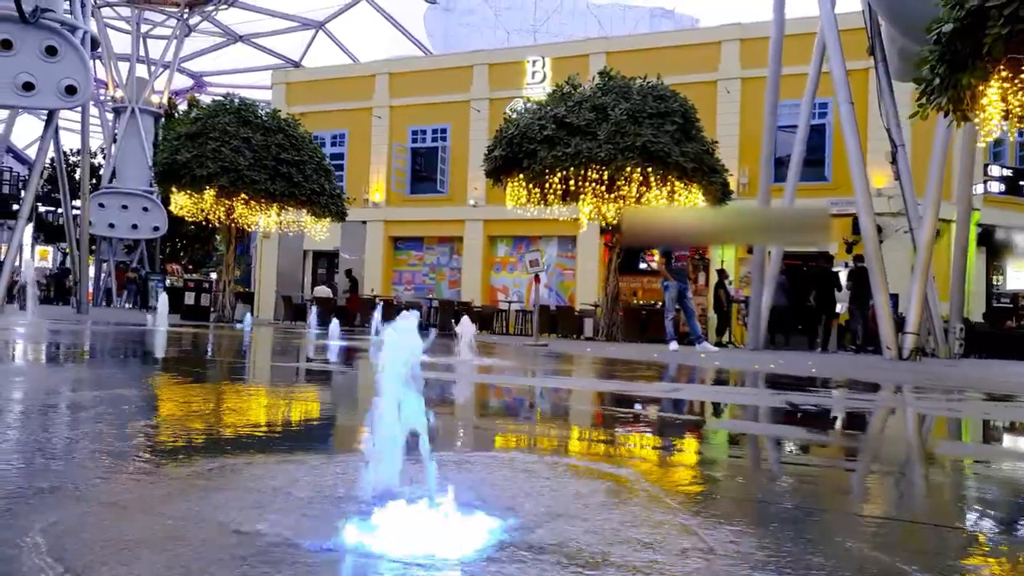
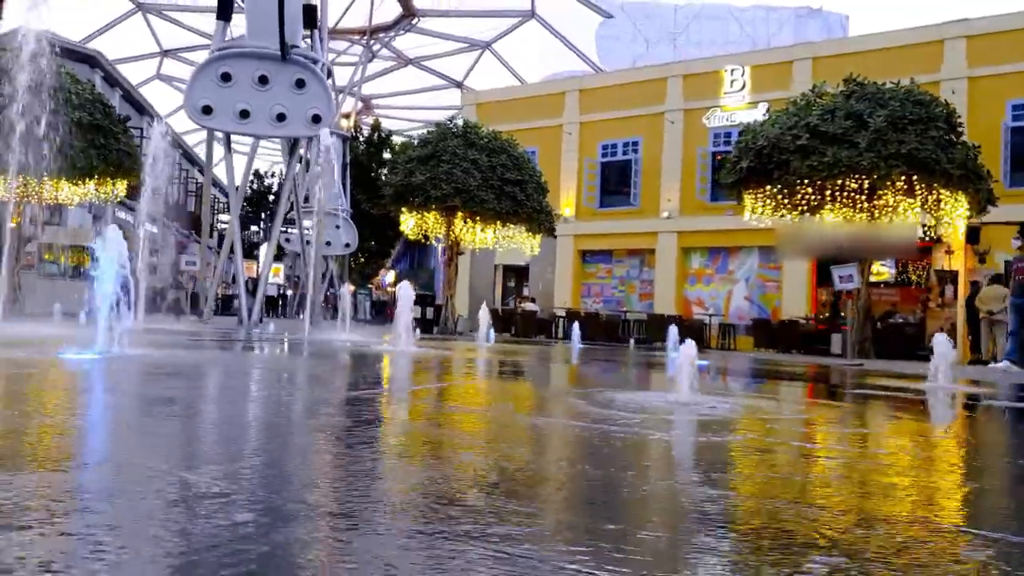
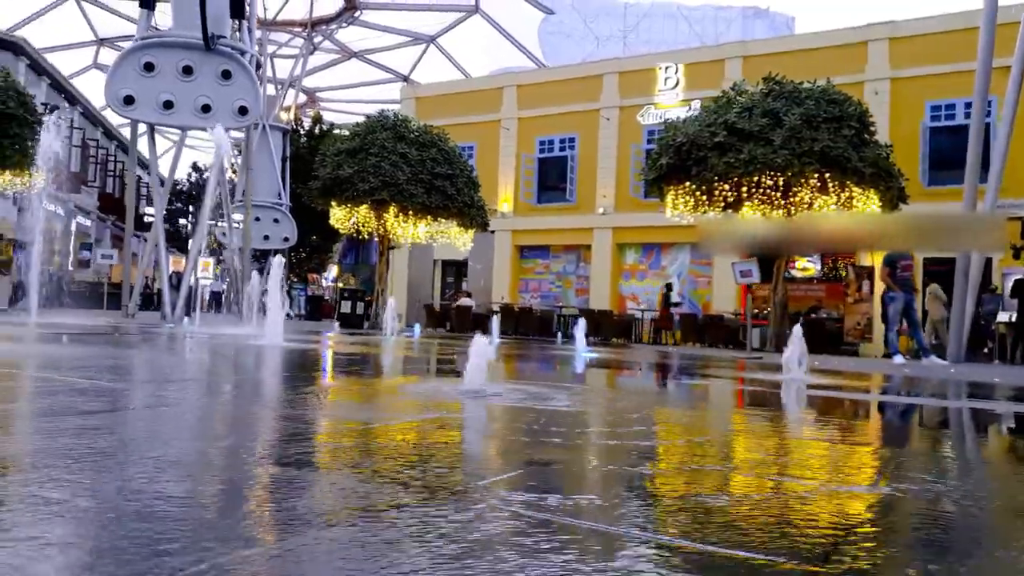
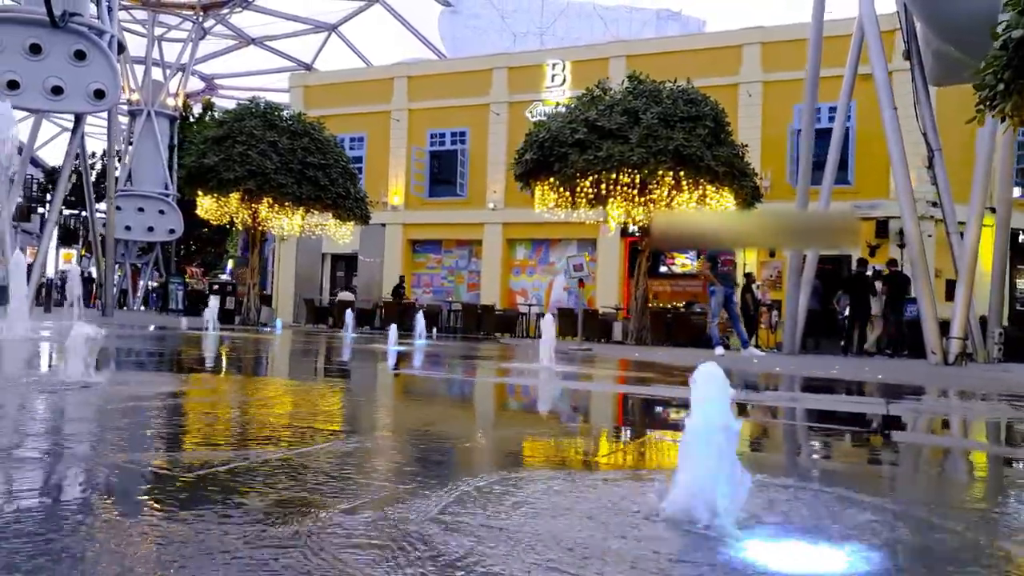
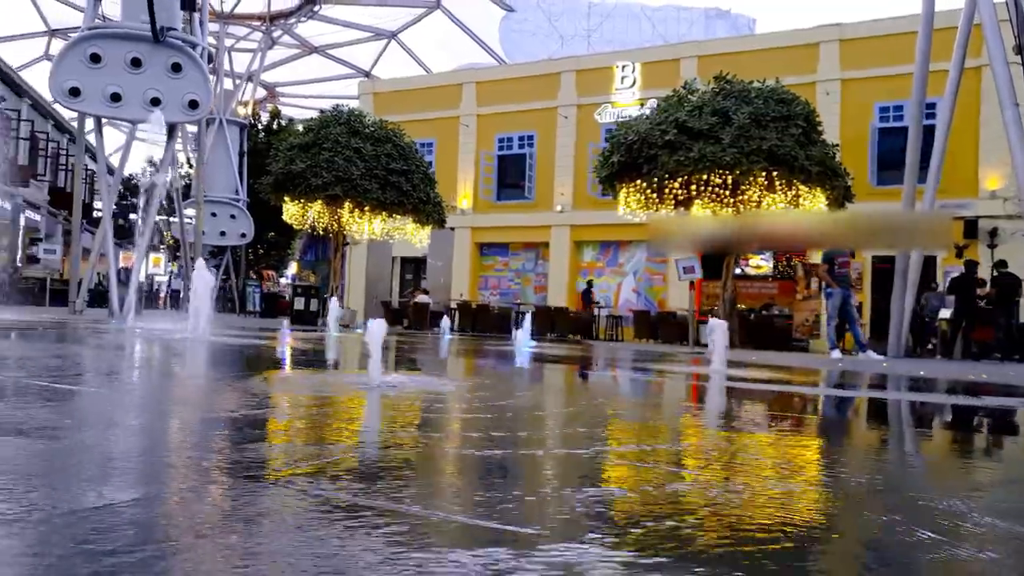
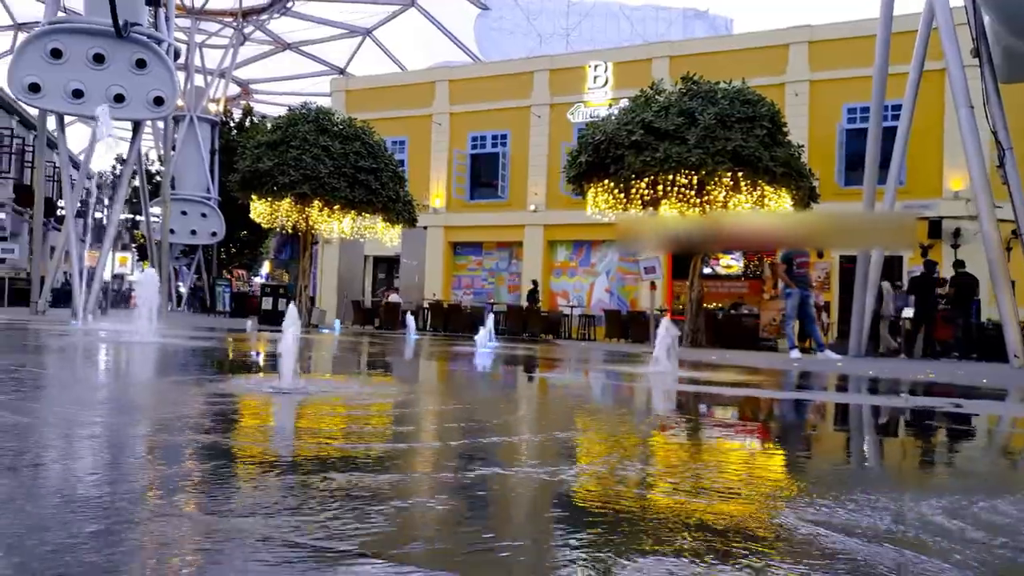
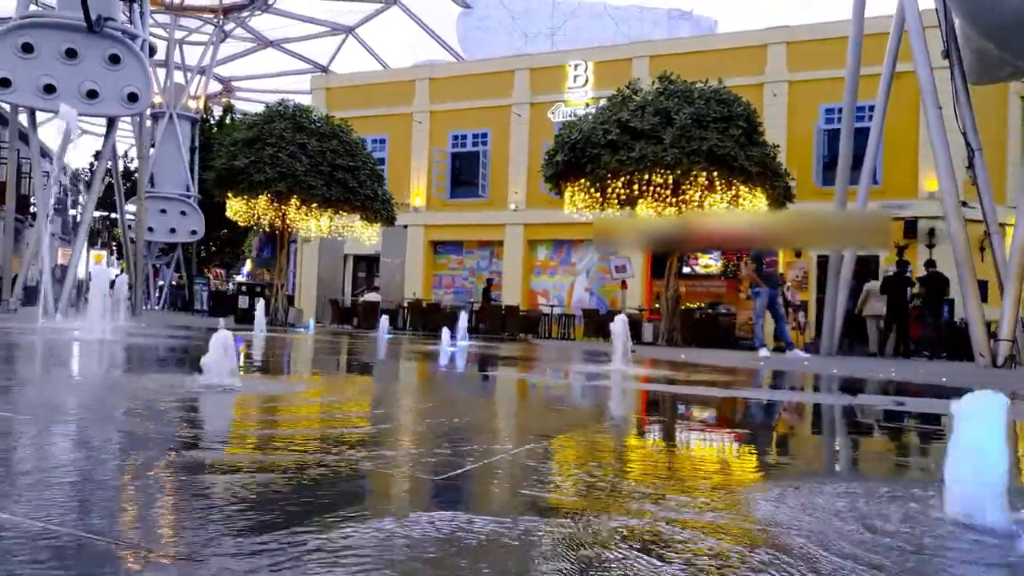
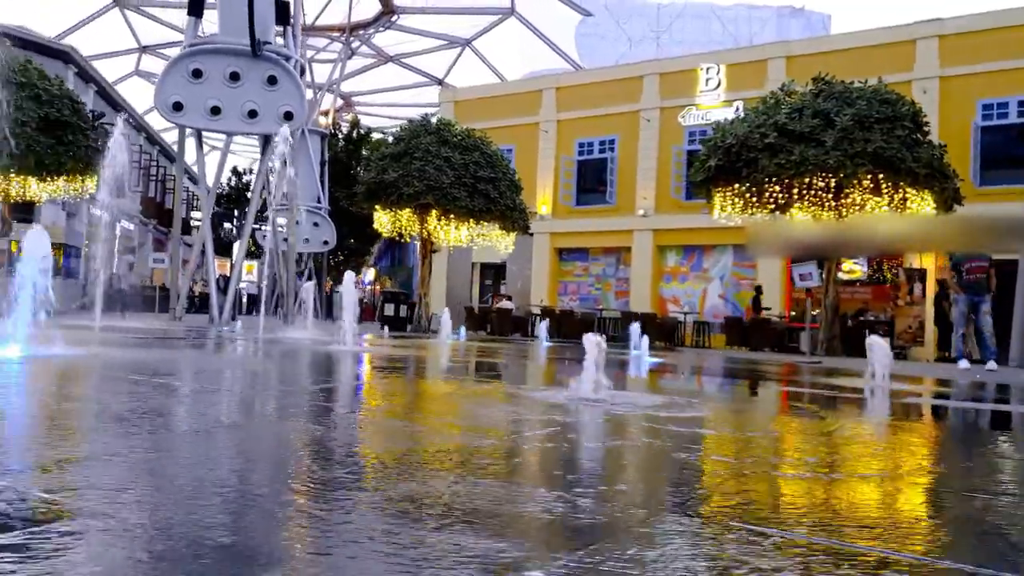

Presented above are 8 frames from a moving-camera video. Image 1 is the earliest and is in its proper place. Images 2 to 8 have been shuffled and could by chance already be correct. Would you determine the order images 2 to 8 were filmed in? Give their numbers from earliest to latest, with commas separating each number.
4, 7, 6, 5, 3, 8, 2
